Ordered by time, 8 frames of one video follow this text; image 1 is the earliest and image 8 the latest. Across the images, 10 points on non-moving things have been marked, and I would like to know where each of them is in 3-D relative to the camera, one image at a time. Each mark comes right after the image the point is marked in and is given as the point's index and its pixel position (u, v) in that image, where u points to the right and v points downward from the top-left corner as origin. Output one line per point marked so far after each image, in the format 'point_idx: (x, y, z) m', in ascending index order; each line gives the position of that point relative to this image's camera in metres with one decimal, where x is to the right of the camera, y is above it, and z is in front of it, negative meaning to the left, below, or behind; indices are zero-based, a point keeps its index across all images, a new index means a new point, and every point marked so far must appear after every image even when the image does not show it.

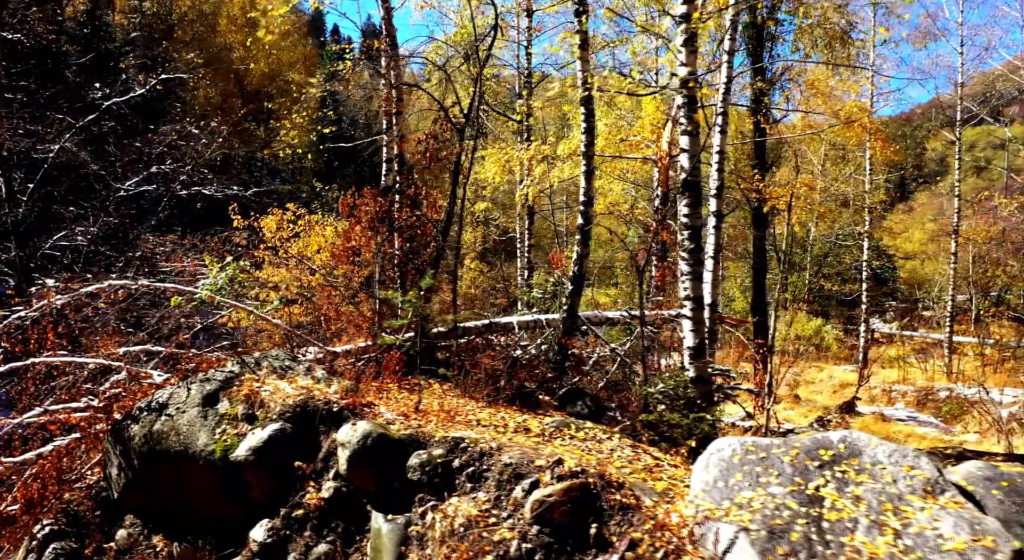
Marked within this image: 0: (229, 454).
0: (-2.6, -1.6, +7.5) m
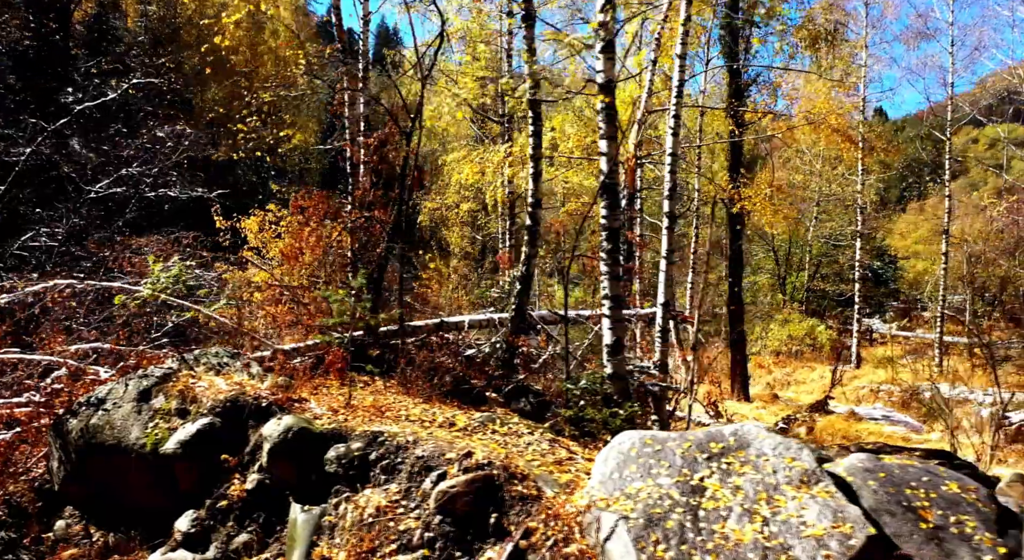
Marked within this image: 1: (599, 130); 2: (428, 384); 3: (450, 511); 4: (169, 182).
0: (-3.4, -1.6, +7.8) m
1: (+0.9, +1.5, +8.3) m
2: (-1.1, -1.3, +10.1) m
3: (-0.5, -1.9, +6.5) m
4: (-6.0, +1.7, +14.1) m
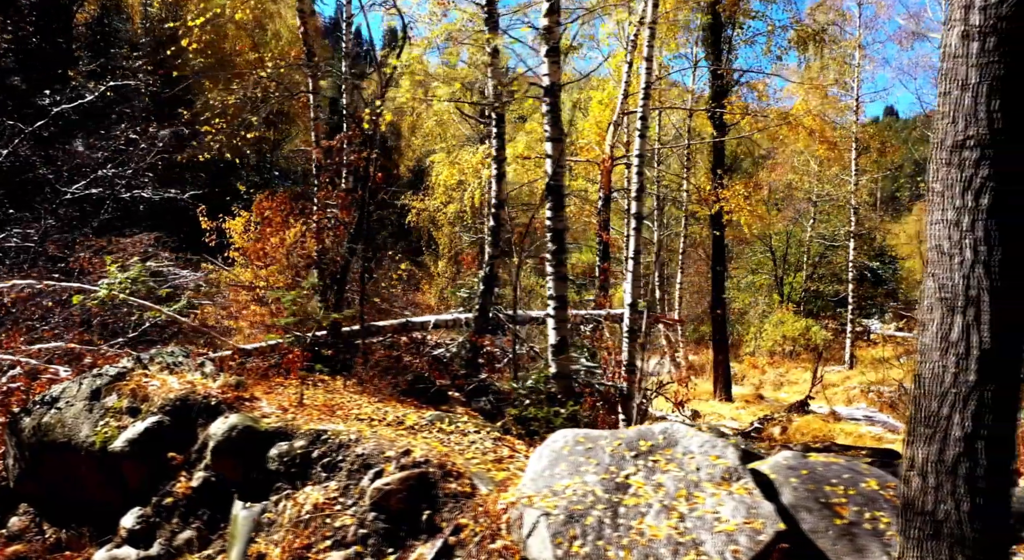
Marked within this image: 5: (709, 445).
0: (-4.0, -1.6, +7.9) m
1: (+0.3, +1.5, +8.4) m
2: (-1.6, -1.3, +10.2) m
3: (-1.1, -1.9, +6.6) m
4: (-6.5, +1.7, +14.3) m
5: (+1.6, -1.3, +6.4) m
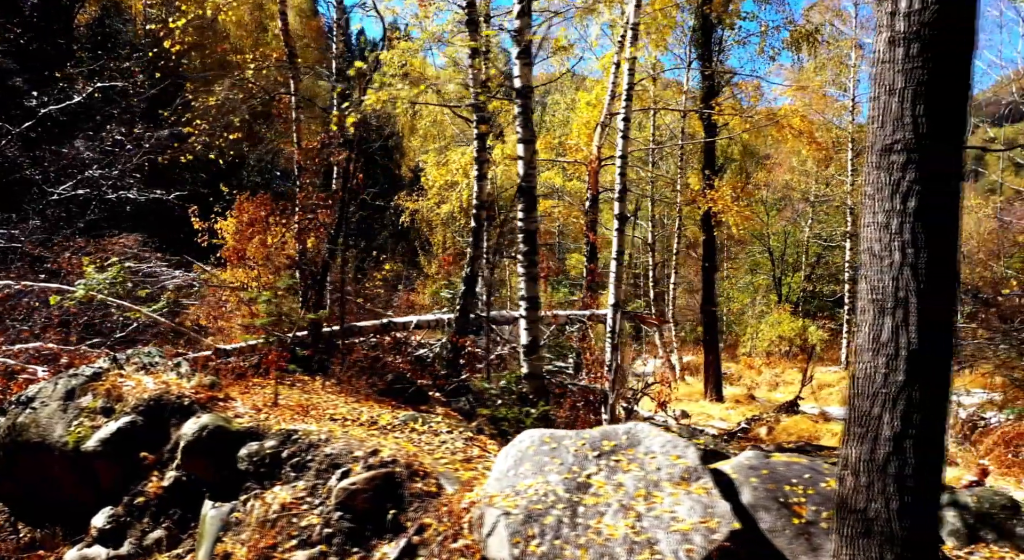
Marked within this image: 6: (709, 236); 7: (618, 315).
0: (-4.3, -1.6, +8.0) m
1: (0.0, +1.5, +8.4) m
2: (-1.9, -1.3, +10.3) m
3: (-1.4, -1.9, +6.7) m
4: (-6.8, +1.7, +14.3) m
5: (+1.3, -1.3, +6.4) m
6: (+4.7, +1.1, +19.3) m
7: (+1.7, -0.6, +12.8) m
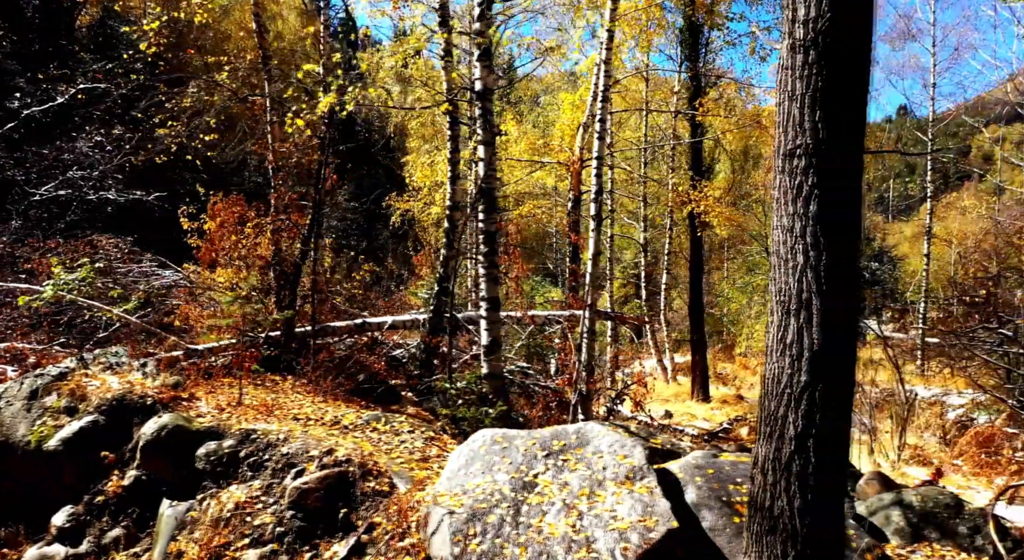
0: (-4.7, -1.6, +8.0) m
1: (-0.4, +1.5, +8.5) m
2: (-2.3, -1.3, +10.3) m
3: (-1.8, -1.9, +6.7) m
4: (-7.2, +1.7, +14.4) m
5: (+0.9, -1.3, +6.5) m
6: (+4.3, +1.0, +19.4) m
7: (+1.3, -0.6, +12.9) m
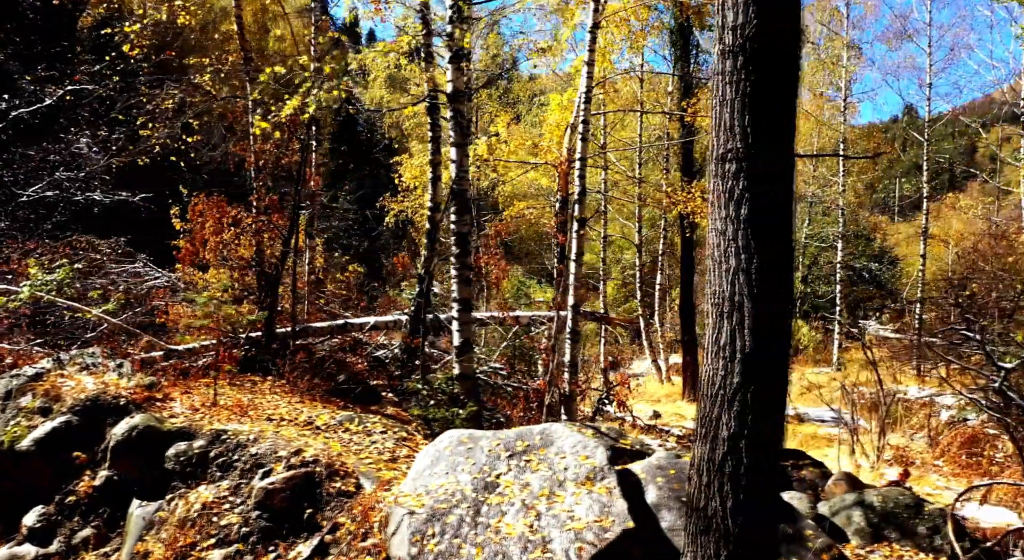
0: (-5.0, -1.6, +8.1) m
1: (-0.7, +1.5, +8.5) m
2: (-2.6, -1.4, +10.4) m
3: (-2.1, -1.9, +6.8) m
4: (-7.5, +1.7, +14.4) m
5: (+0.6, -1.3, +6.5) m
6: (+4.1, +1.0, +19.4) m
7: (+1.0, -0.6, +12.9) m
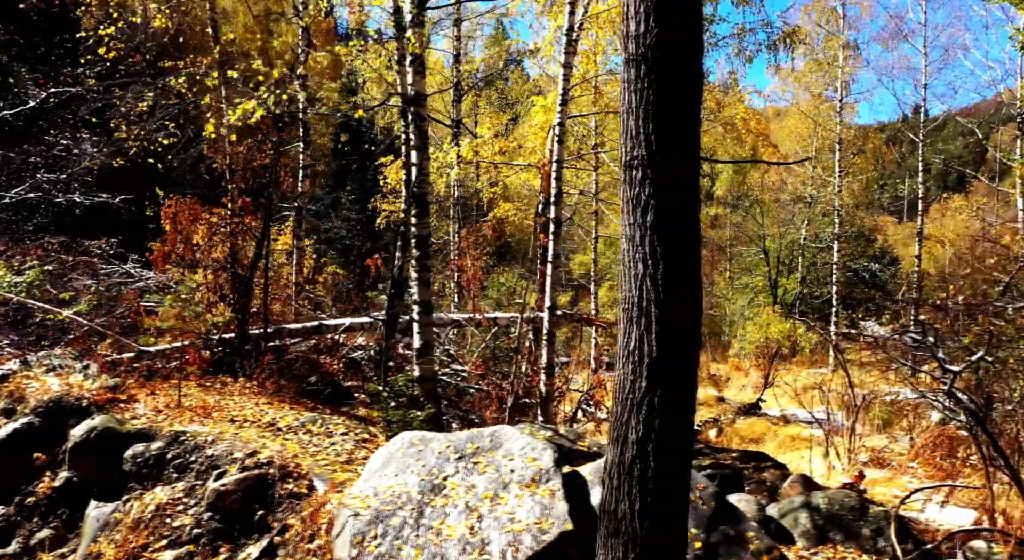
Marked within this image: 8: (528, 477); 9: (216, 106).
0: (-5.4, -1.7, +8.1) m
1: (-1.1, +1.5, +8.5) m
2: (-3.0, -1.4, +10.4) m
3: (-2.5, -1.9, +6.8) m
4: (-7.9, +1.7, +14.5) m
5: (+0.1, -1.4, +6.5) m
6: (+3.7, +1.0, +19.4) m
7: (+0.6, -0.6, +12.9) m
8: (+0.1, -1.5, +6.2) m
9: (-4.6, +2.7, +12.4) m
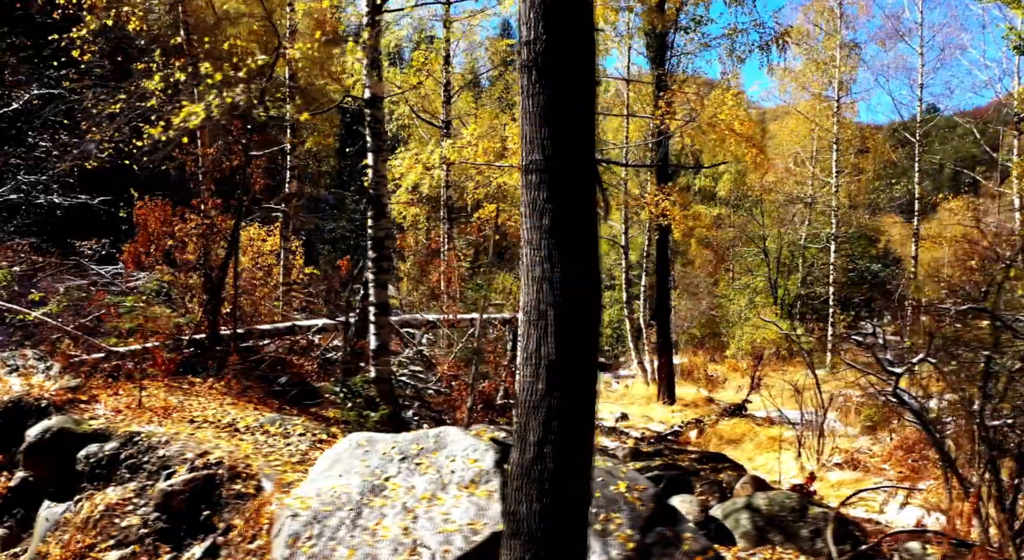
0: (-5.8, -1.7, +8.2) m
1: (-1.5, +1.5, +8.6) m
2: (-3.4, -1.4, +10.4) m
3: (-2.9, -1.9, +6.8) m
4: (-8.3, +1.7, +14.5) m
5: (-0.3, -1.4, +6.5) m
6: (+3.3, +1.0, +19.4) m
7: (+0.2, -0.6, +13.0) m
8: (-0.3, -1.5, +6.2) m
9: (-5.0, +2.7, +12.5) m
